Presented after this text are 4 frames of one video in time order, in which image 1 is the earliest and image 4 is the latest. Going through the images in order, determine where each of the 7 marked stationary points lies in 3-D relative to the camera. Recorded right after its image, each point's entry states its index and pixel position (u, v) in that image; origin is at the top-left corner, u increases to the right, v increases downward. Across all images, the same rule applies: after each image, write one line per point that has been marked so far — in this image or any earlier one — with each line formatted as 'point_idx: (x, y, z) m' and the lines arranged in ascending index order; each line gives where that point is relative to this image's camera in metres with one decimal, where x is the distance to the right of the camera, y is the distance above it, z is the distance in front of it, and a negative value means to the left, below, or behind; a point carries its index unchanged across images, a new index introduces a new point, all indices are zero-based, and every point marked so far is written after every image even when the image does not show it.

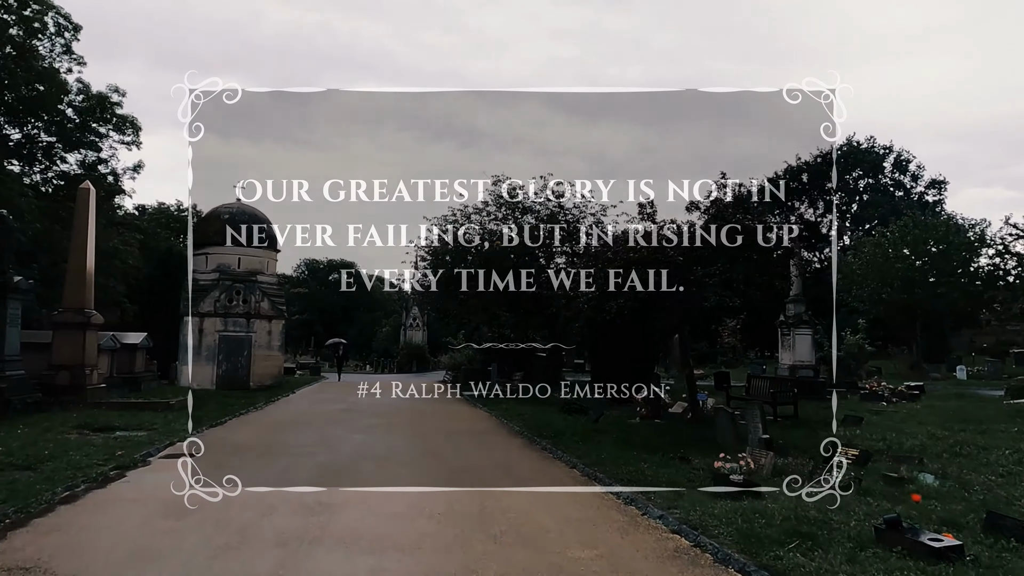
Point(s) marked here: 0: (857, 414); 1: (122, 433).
0: (+7.5, -2.7, +14.4) m
1: (-6.8, -2.5, +11.6) m
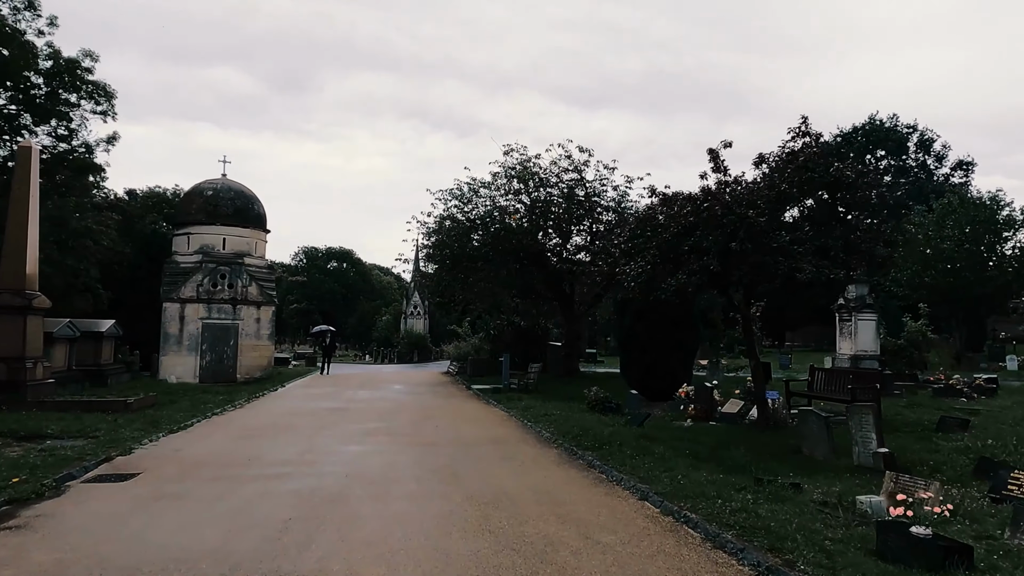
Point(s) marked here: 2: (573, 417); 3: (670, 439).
0: (+8.0, -2.3, +12.0) m
1: (-6.4, -2.1, +9.2) m
2: (+1.1, -2.3, +12.0) m
3: (+2.4, -2.2, +9.9) m
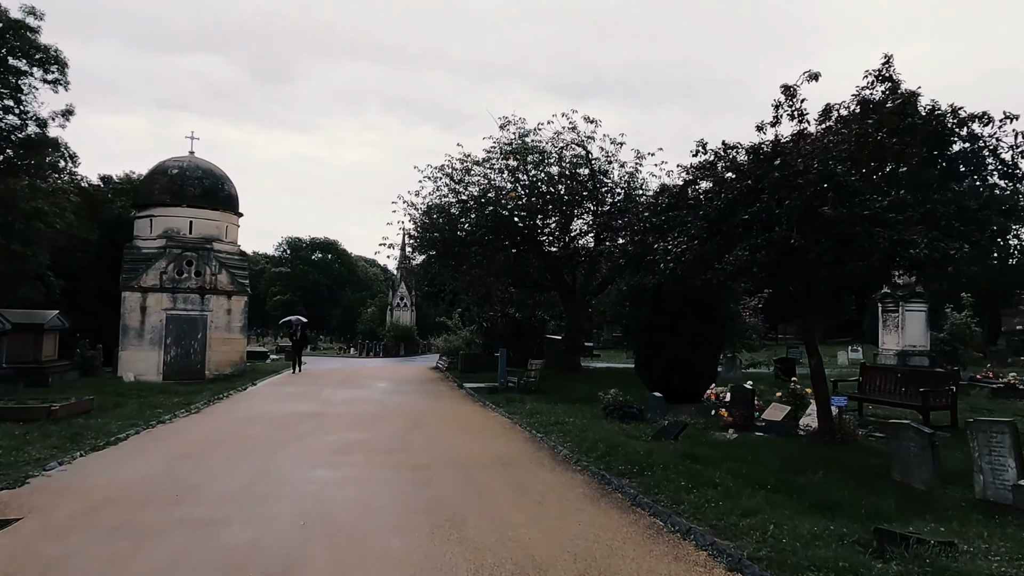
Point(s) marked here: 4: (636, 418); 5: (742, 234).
0: (+8.1, -2.0, +10.1) m
1: (-6.2, -1.9, +7.0) m
2: (+1.2, -2.1, +10.0) m
3: (+2.5, -2.0, +7.9) m
4: (+2.0, -2.1, +10.8) m
5: (+2.7, +0.6, +7.7) m
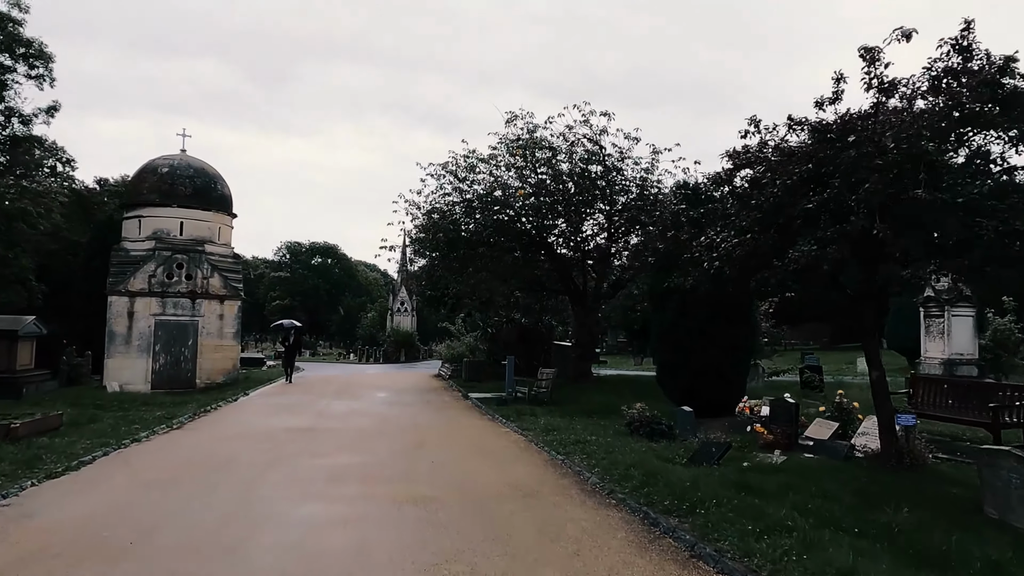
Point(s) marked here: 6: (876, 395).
0: (+8.3, -2.1, +9.0) m
1: (-6.0, -1.9, +5.9) m
2: (+1.4, -2.1, +8.9) m
3: (+2.7, -2.0, +6.7) m
4: (+2.2, -2.1, +9.6) m
5: (+2.9, +0.6, +6.6) m
6: (+4.4, -1.3, +8.0) m
